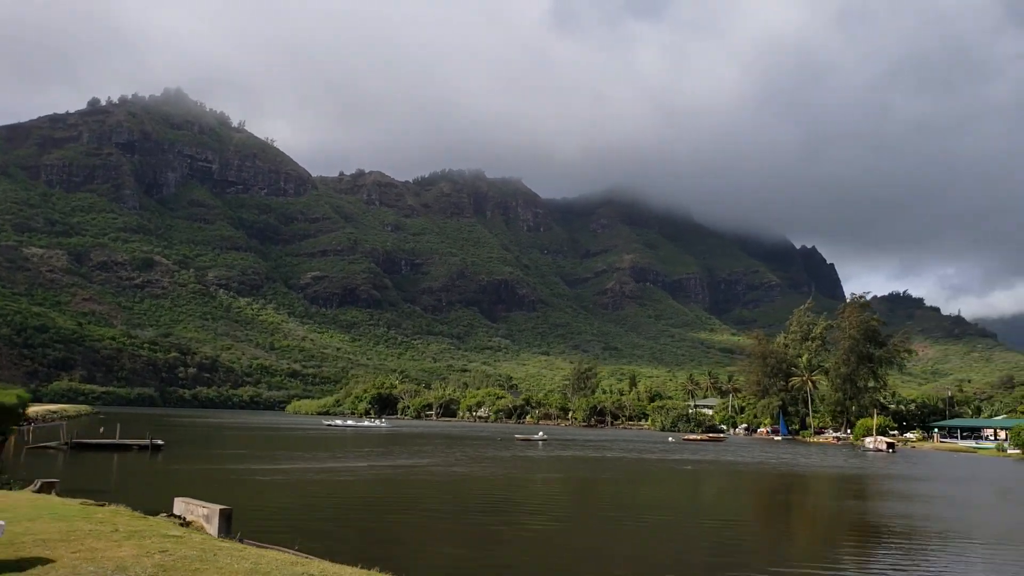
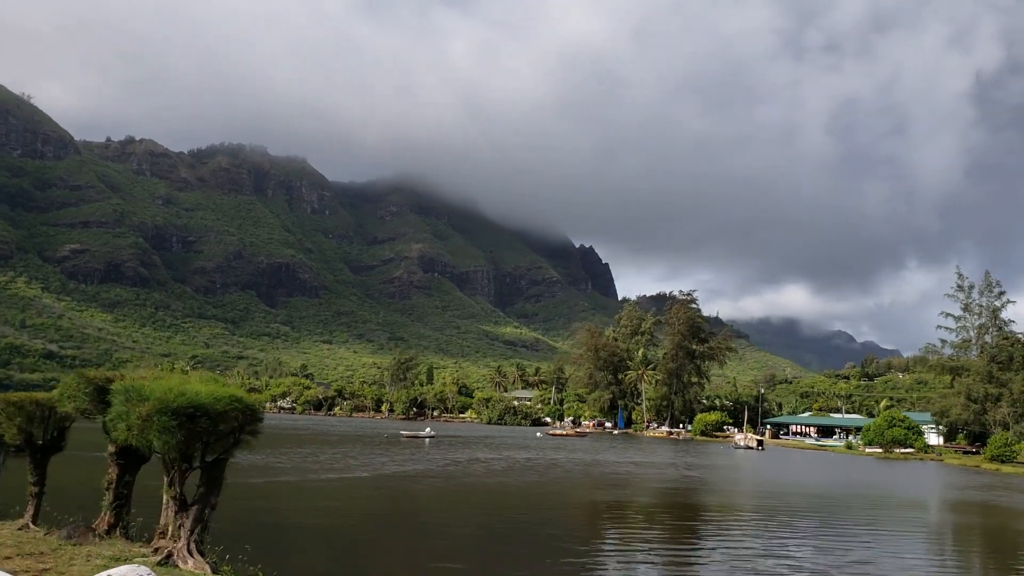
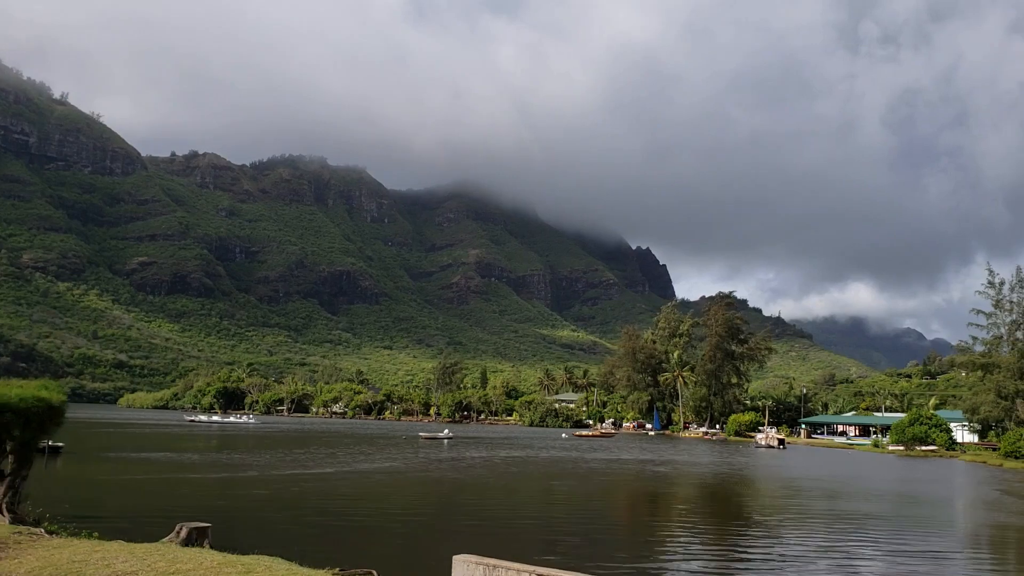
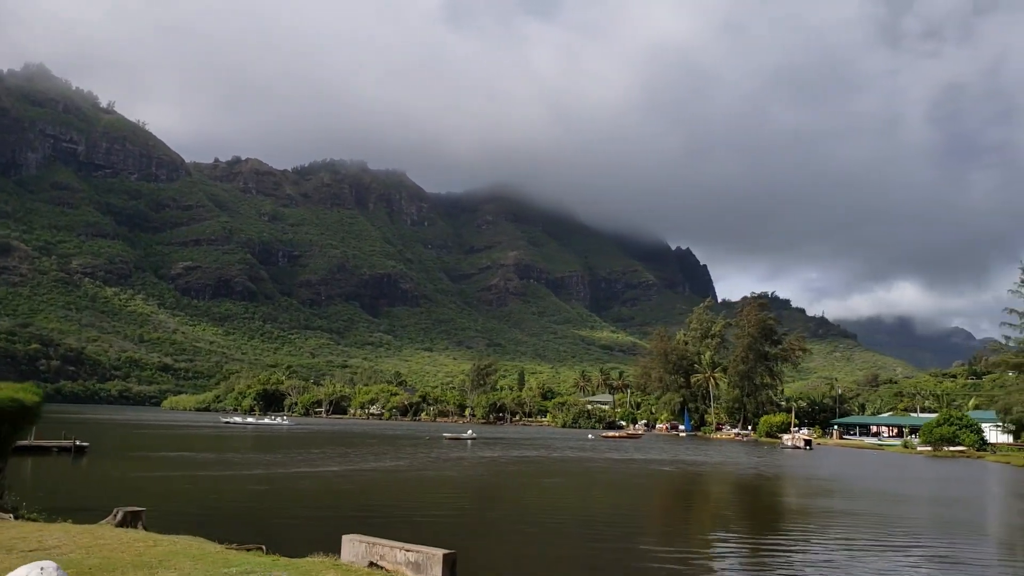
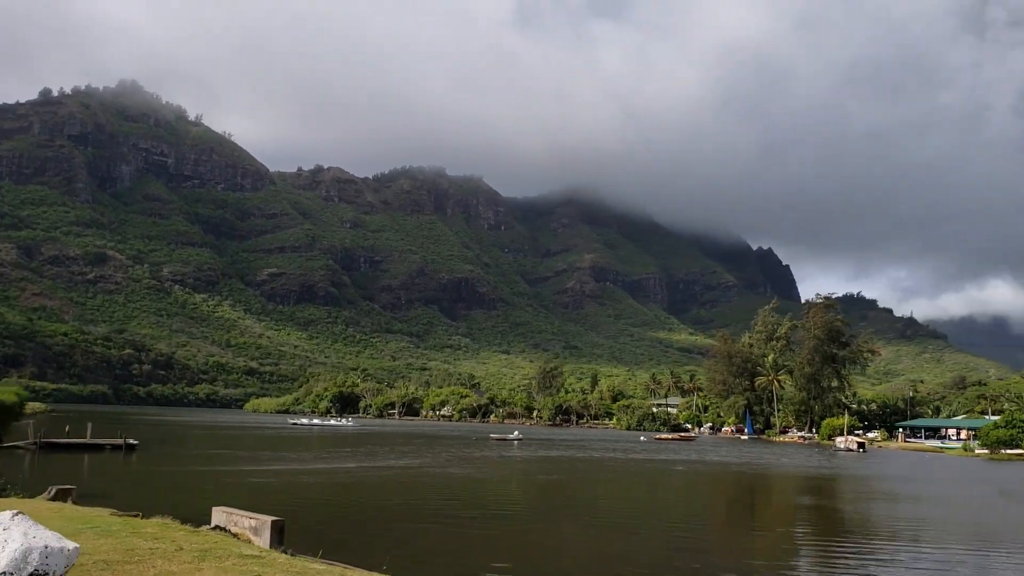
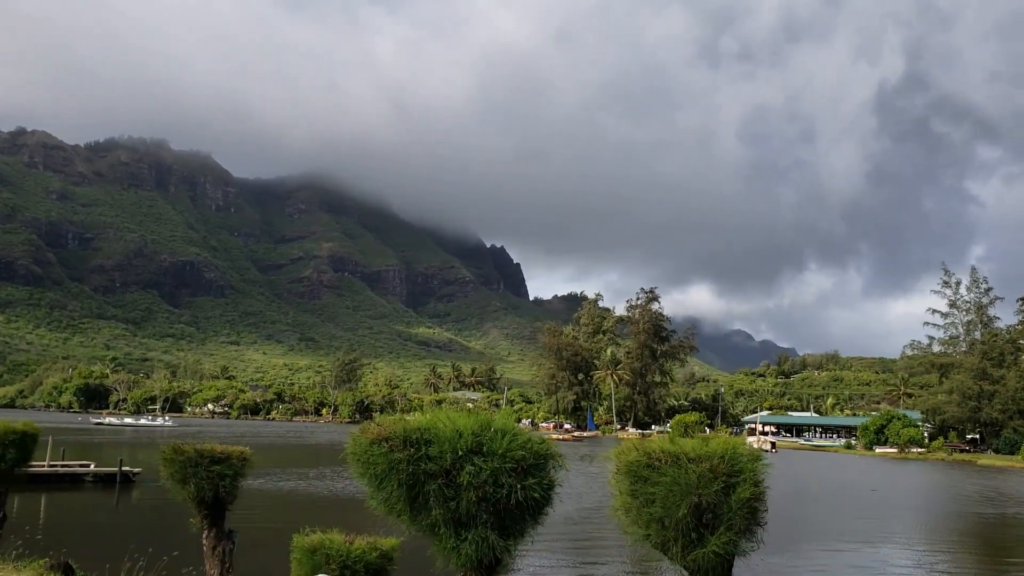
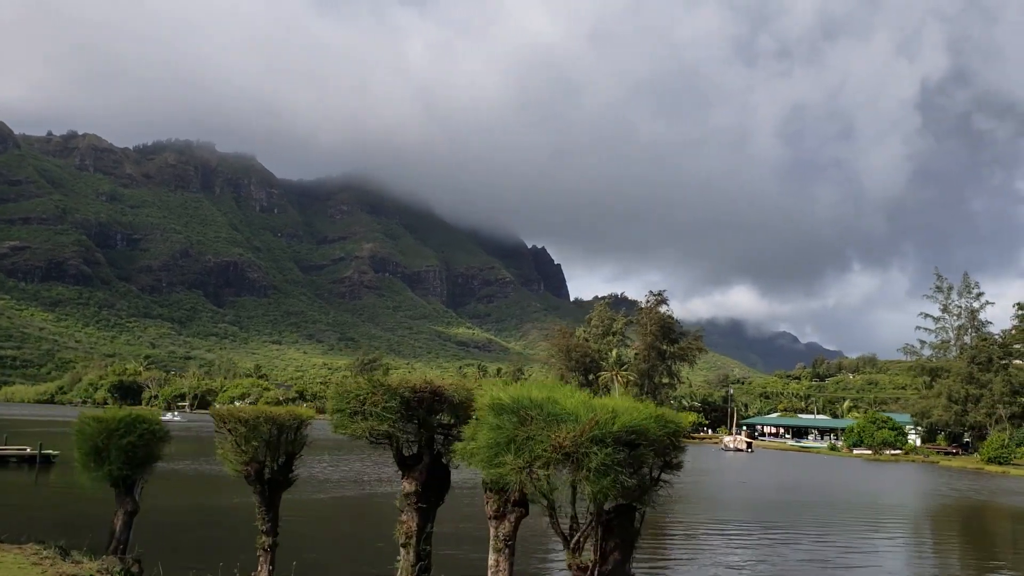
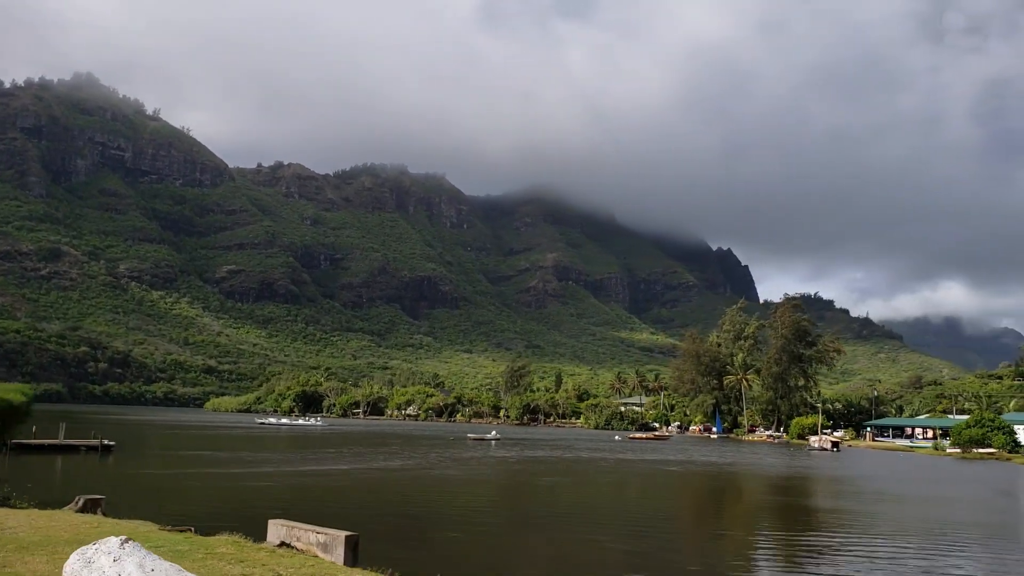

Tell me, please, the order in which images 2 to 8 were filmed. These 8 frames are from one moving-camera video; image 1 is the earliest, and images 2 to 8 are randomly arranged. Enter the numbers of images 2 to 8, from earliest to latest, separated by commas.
5, 8, 4, 3, 2, 7, 6
